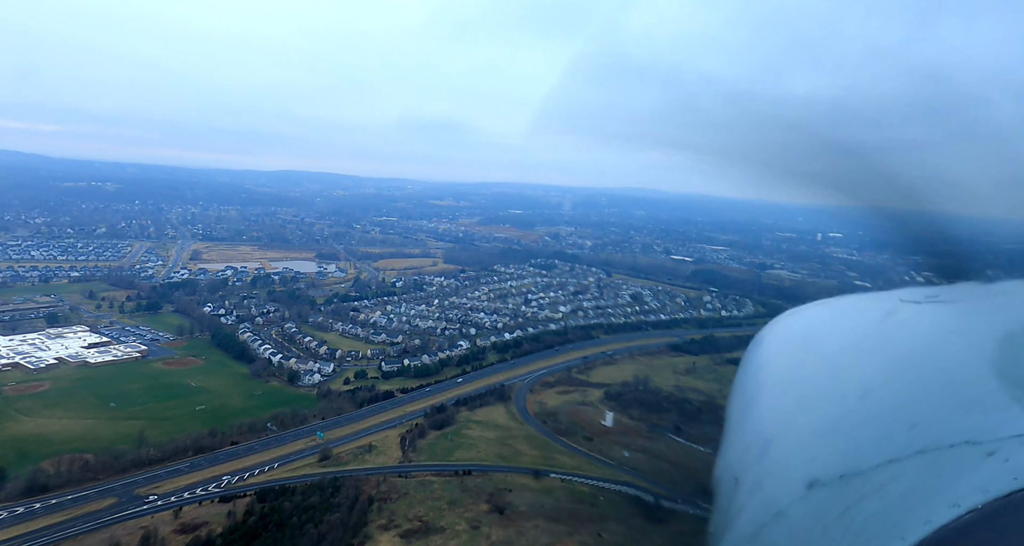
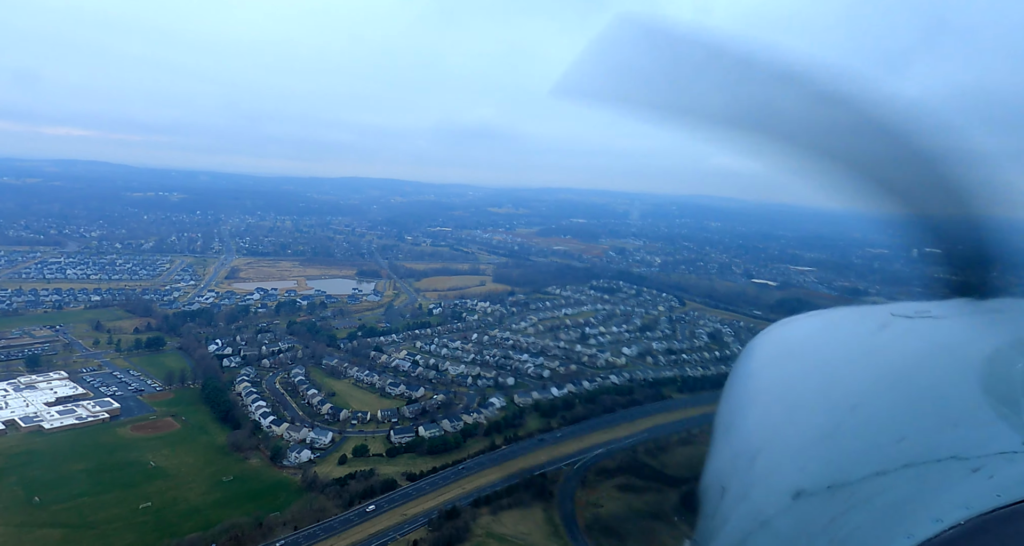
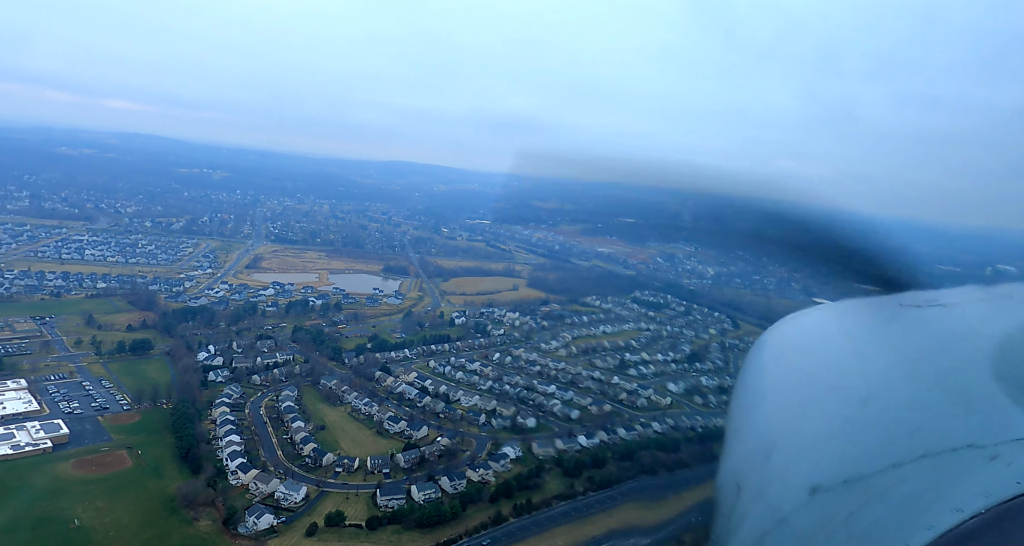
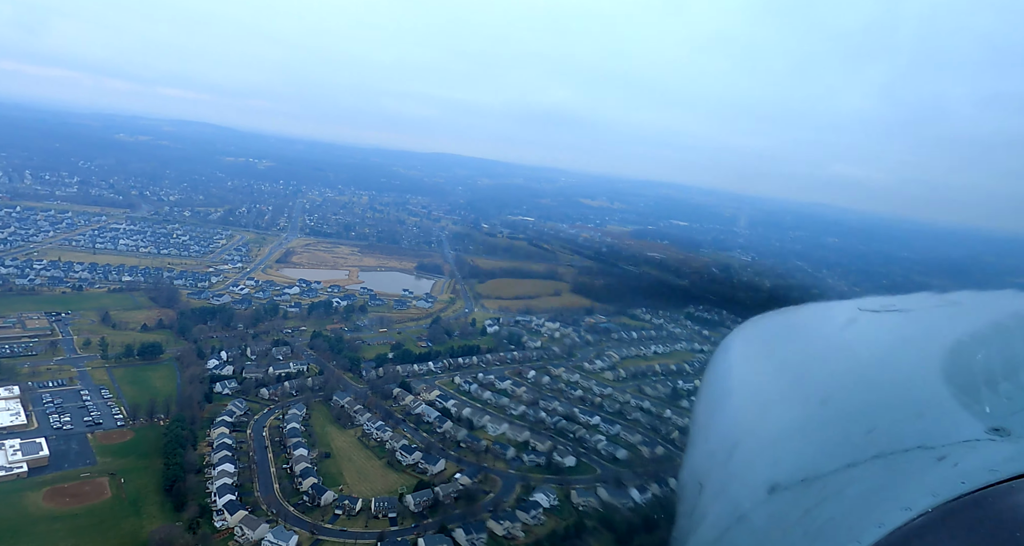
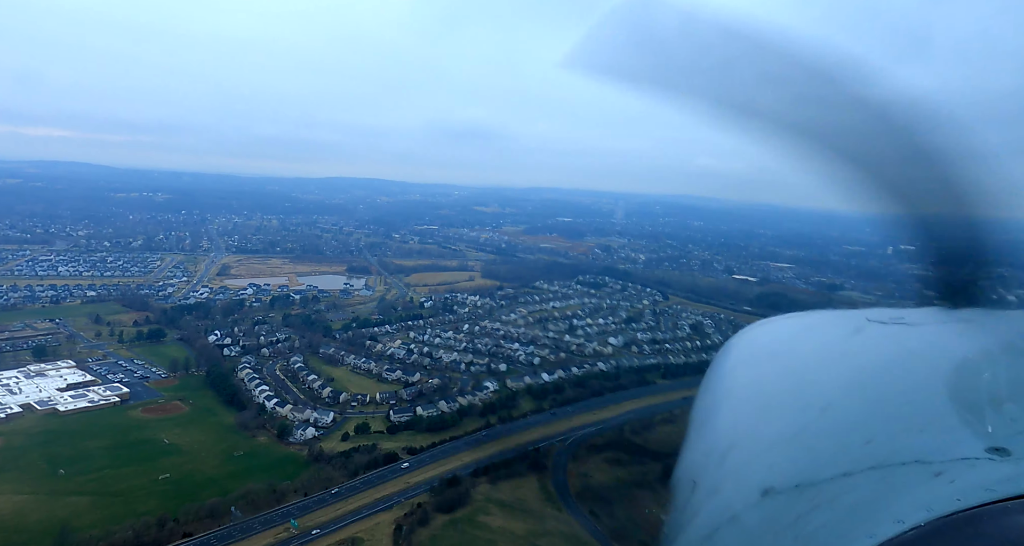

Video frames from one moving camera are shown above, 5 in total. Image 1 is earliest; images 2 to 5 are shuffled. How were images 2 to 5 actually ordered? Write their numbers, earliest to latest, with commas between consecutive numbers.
5, 2, 3, 4
